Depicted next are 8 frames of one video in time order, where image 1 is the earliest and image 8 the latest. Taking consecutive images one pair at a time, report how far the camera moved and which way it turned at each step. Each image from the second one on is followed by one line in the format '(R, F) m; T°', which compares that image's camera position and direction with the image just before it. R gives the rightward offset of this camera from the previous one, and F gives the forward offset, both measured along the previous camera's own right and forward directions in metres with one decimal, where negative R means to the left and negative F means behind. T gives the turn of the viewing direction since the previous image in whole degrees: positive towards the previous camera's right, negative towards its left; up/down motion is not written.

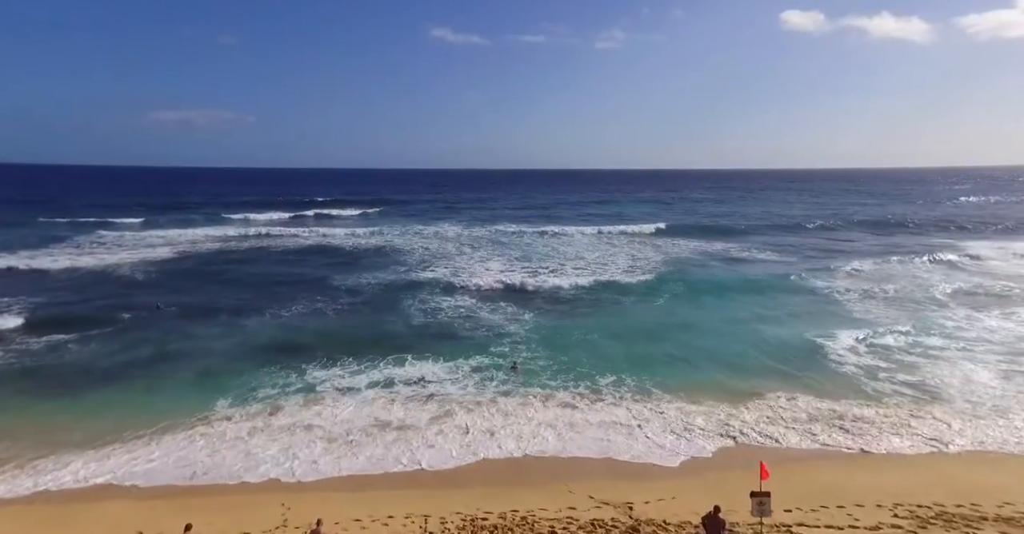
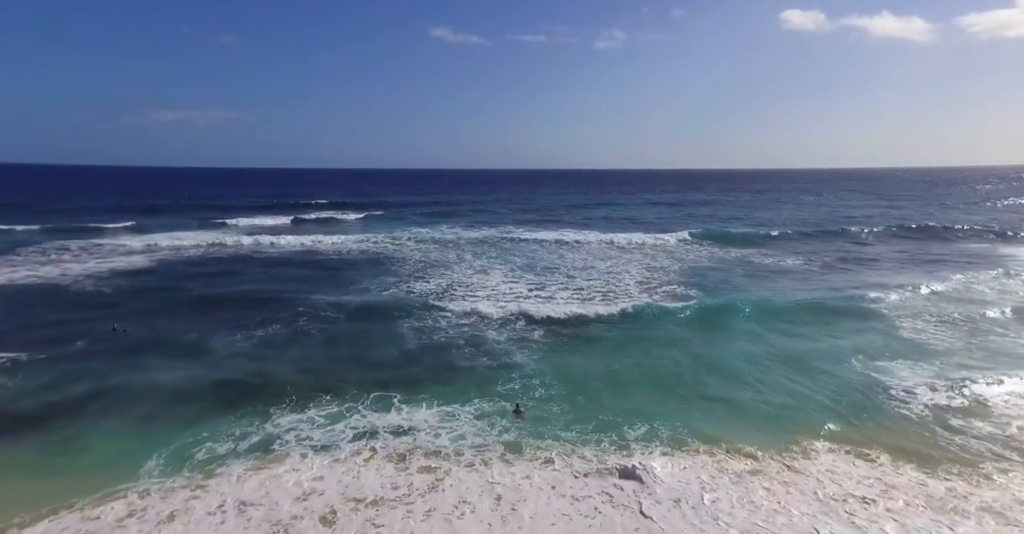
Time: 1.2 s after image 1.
(-0.1, +2.0) m; 0°
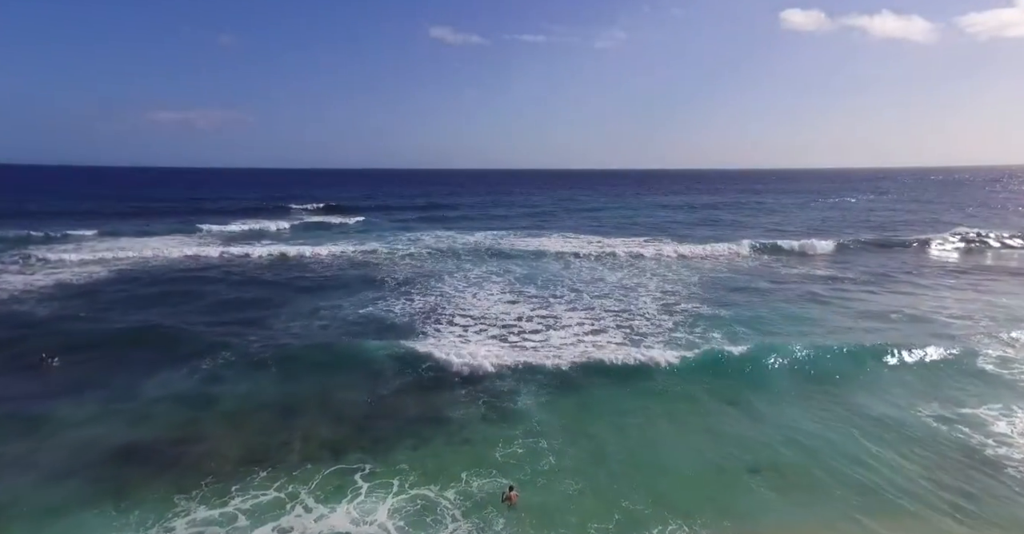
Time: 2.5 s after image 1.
(0.0, +2.6) m; 0°
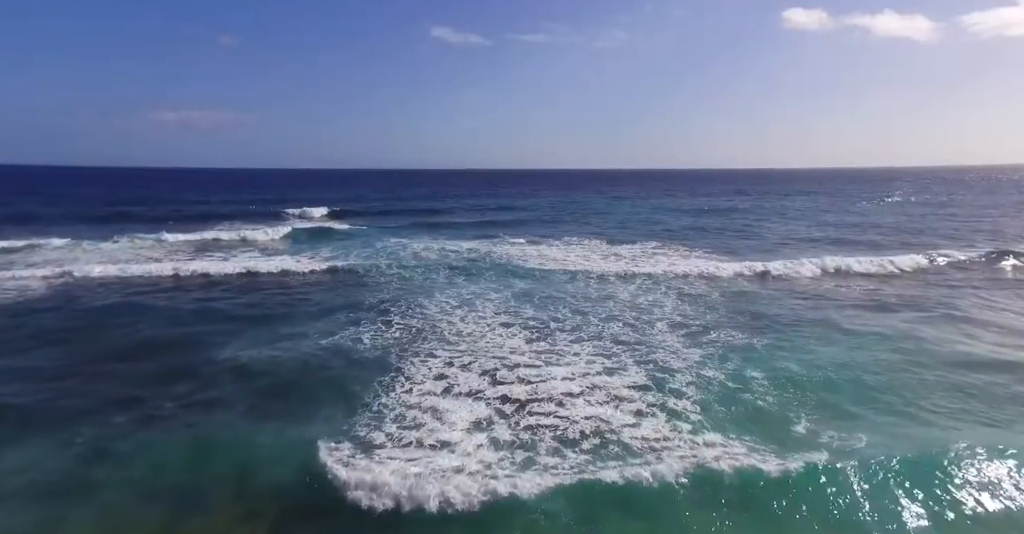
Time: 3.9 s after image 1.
(+0.1, +2.8) m; 0°
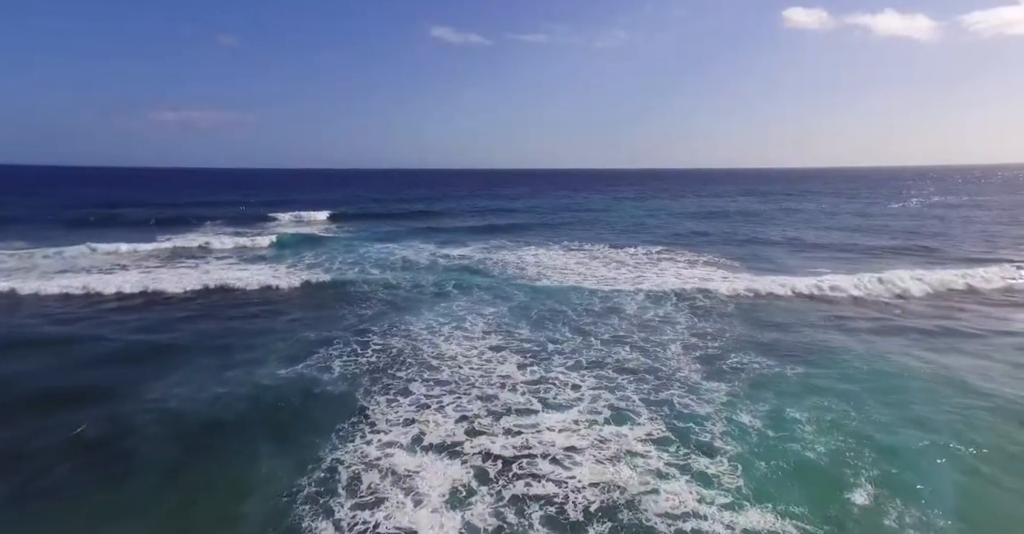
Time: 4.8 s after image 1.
(+0.2, +2.0) m; 0°
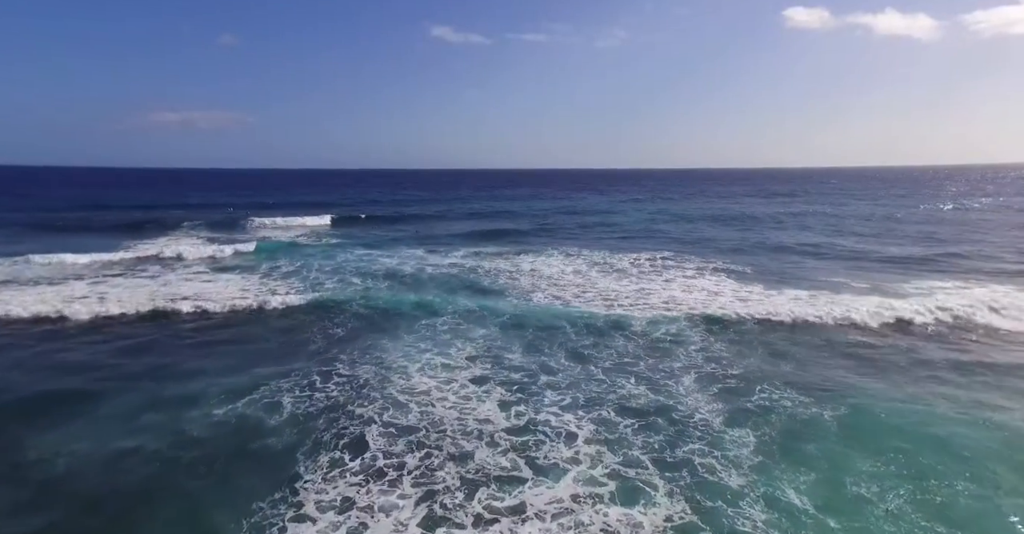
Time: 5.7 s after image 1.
(+0.3, +2.2) m; 0°
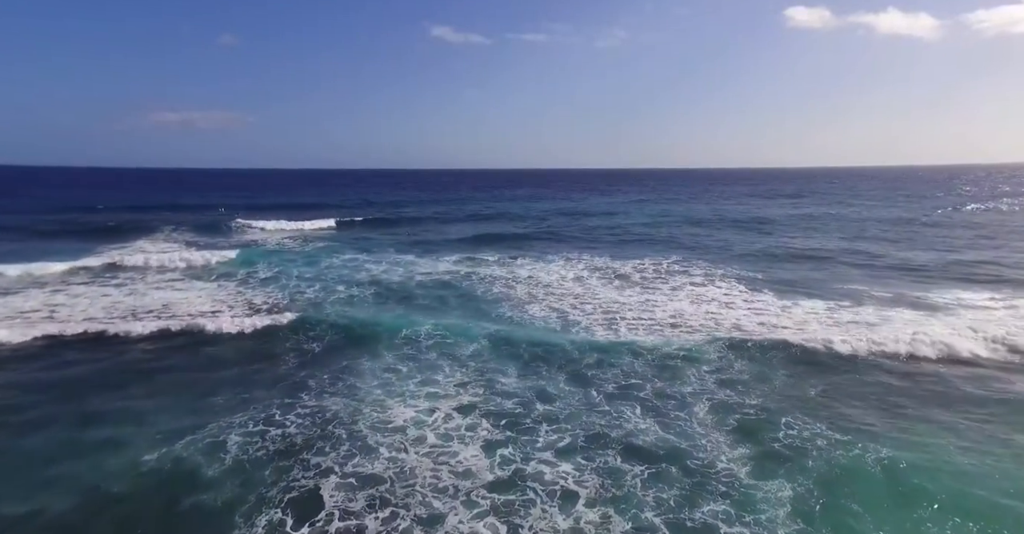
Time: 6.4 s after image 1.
(+0.2, +1.6) m; 0°
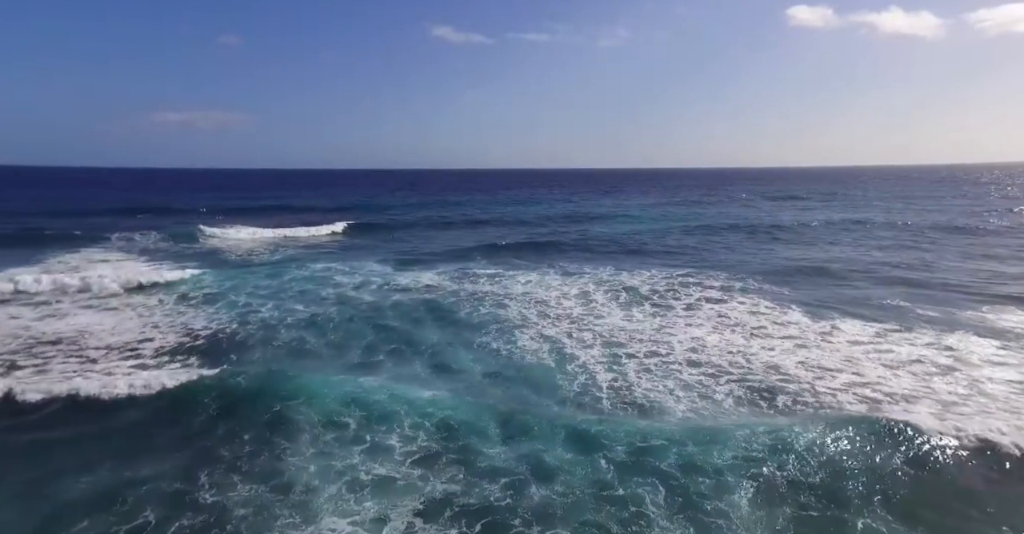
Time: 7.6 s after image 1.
(+0.4, +3.2) m; 0°
